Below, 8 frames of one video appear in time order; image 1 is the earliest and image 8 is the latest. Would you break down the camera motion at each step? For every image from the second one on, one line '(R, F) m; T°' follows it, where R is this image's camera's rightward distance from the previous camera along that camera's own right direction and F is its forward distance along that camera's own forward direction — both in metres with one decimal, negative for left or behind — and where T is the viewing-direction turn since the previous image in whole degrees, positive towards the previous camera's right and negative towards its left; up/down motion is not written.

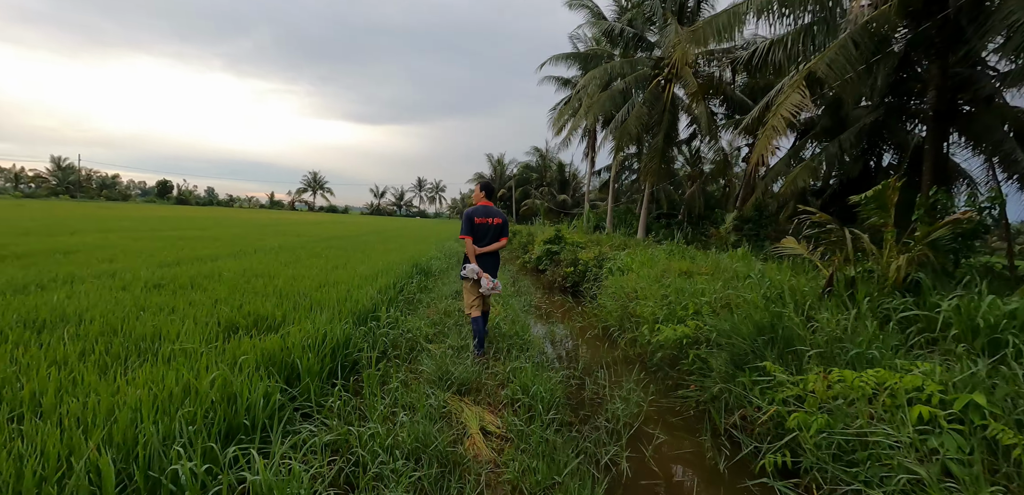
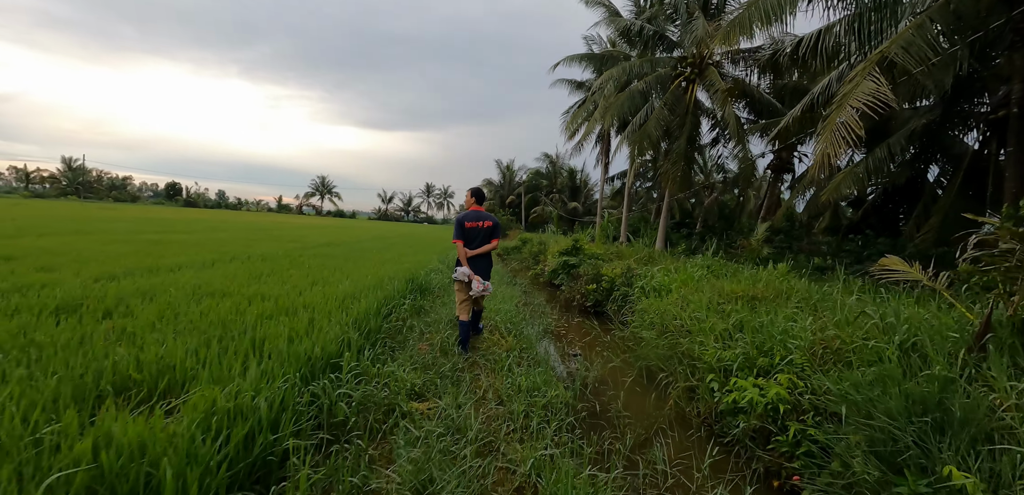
(-0.1, +1.1) m; -1°
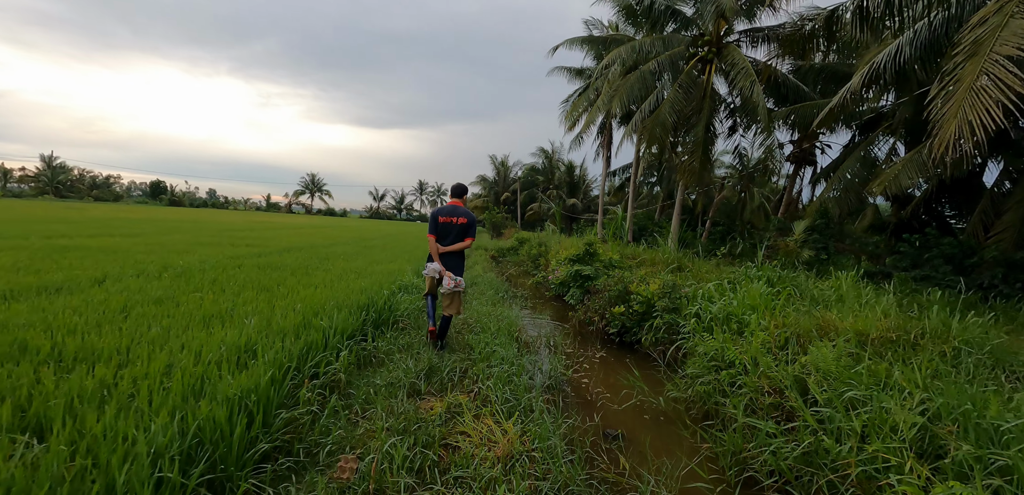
(0.0, +1.7) m; +1°
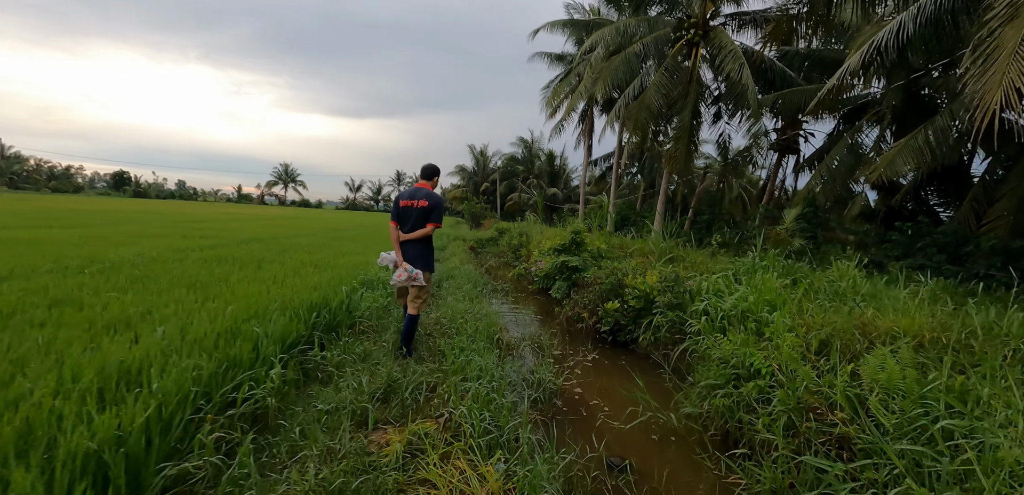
(0.0, +0.6) m; +3°
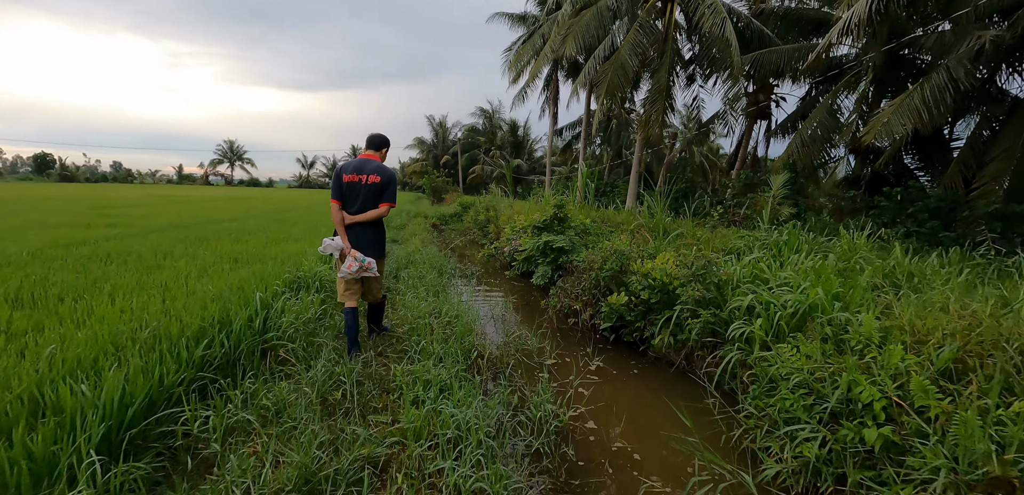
(-0.1, +1.0) m; +5°
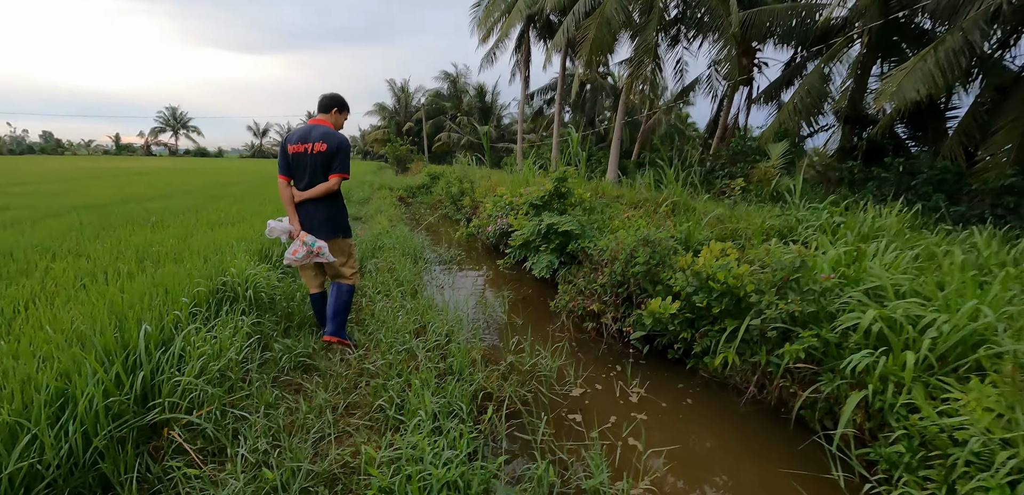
(-0.3, +0.9) m; +5°
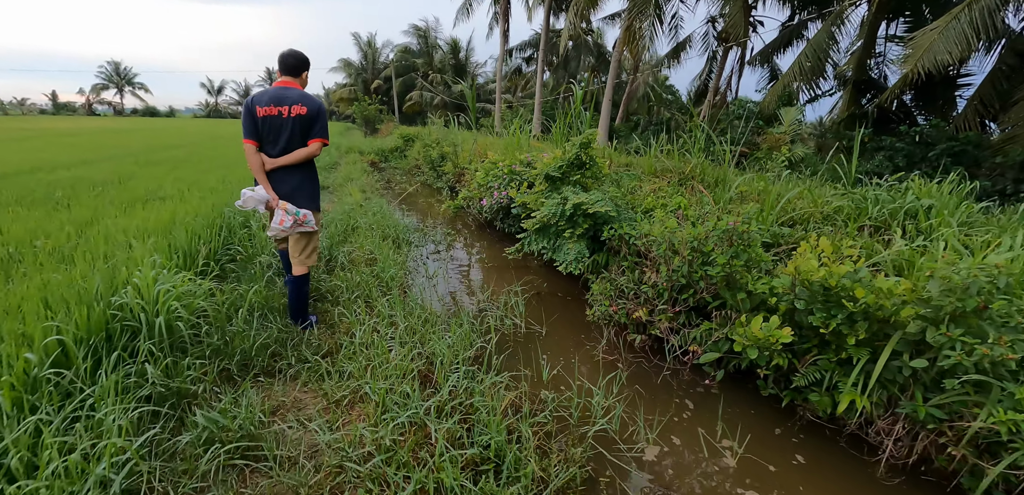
(-0.3, +0.8) m; +4°
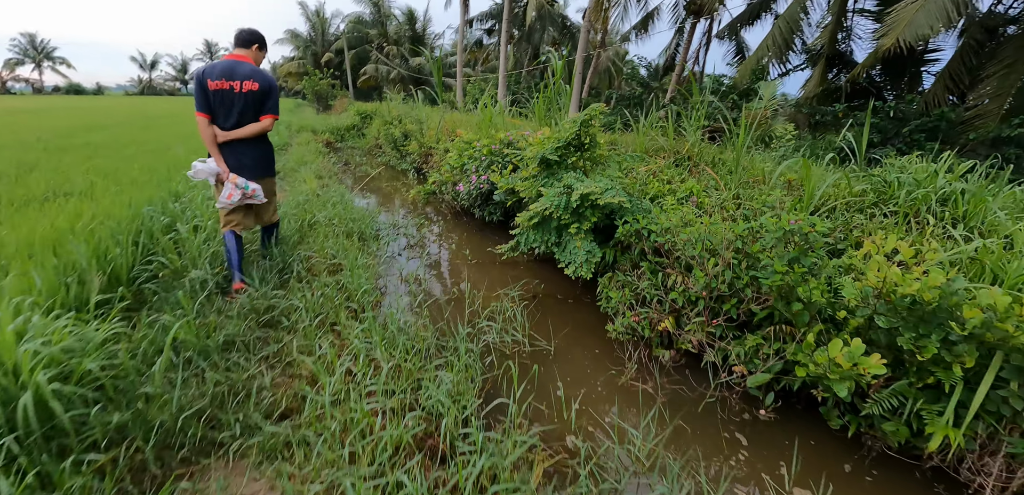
(-0.2, +0.5) m; +5°
